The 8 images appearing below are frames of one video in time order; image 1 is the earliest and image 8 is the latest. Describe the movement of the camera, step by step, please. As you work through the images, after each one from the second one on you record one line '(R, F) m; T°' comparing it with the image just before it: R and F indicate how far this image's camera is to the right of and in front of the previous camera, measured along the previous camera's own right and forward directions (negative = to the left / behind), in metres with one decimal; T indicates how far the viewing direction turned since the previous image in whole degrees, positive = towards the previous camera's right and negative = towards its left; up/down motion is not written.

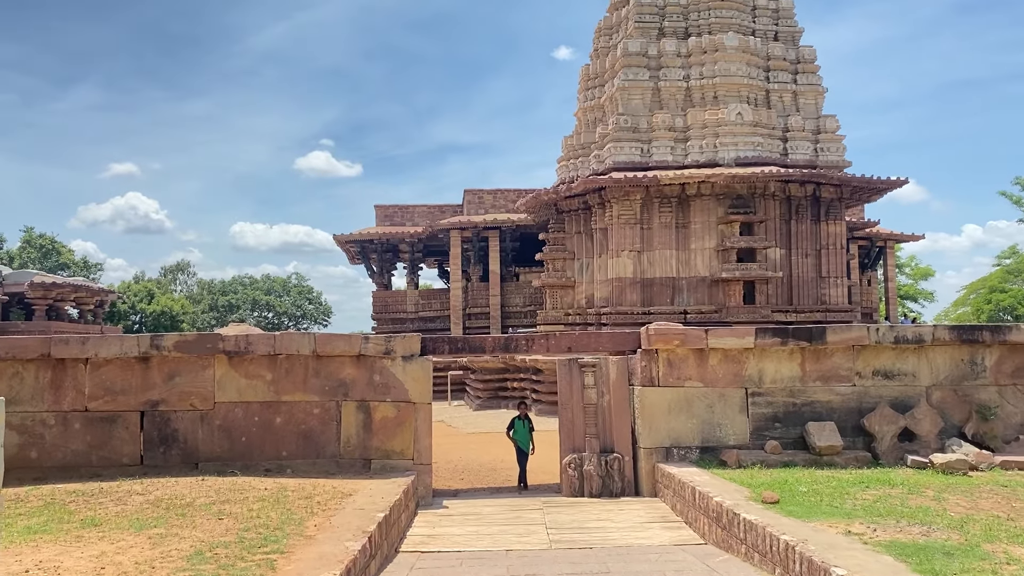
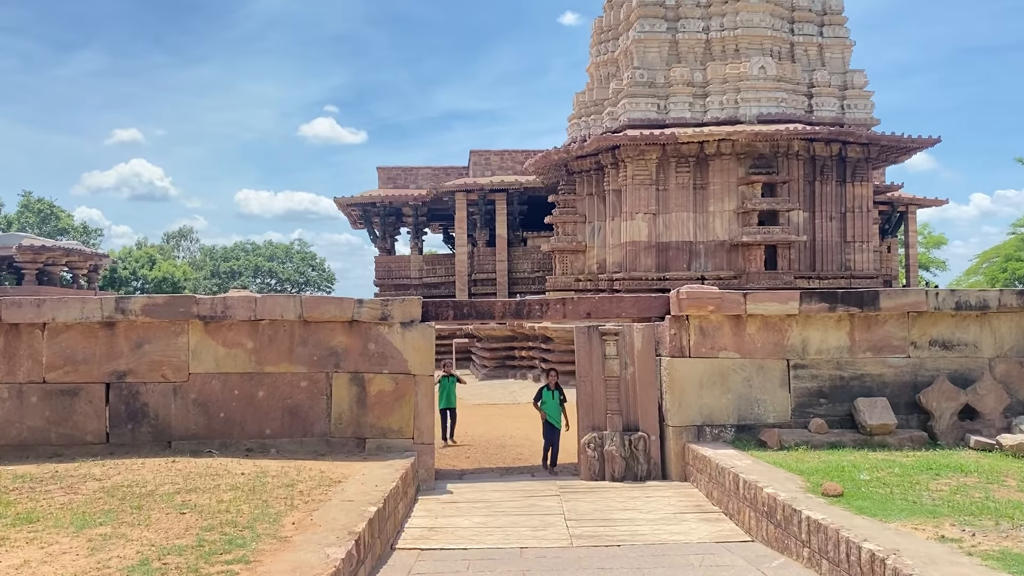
(-0.1, +1.0) m; 0°
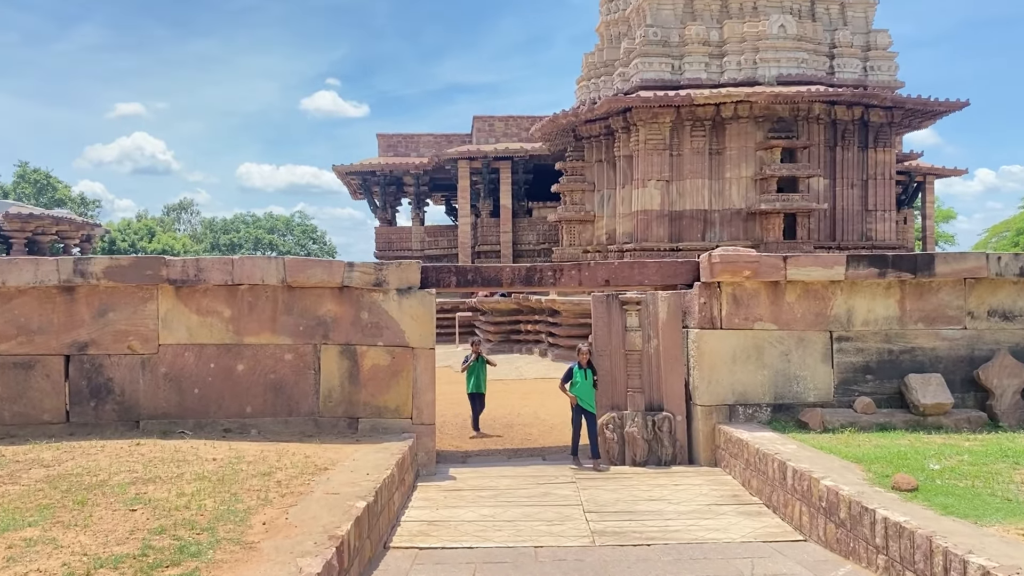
(-0.1, +0.8) m; 0°
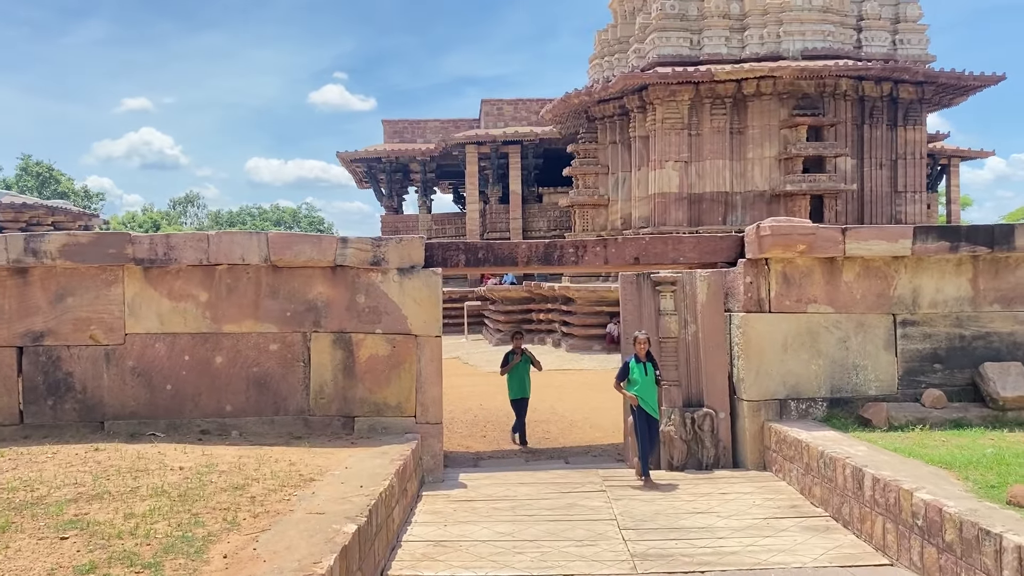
(-0.1, +0.8) m; -1°
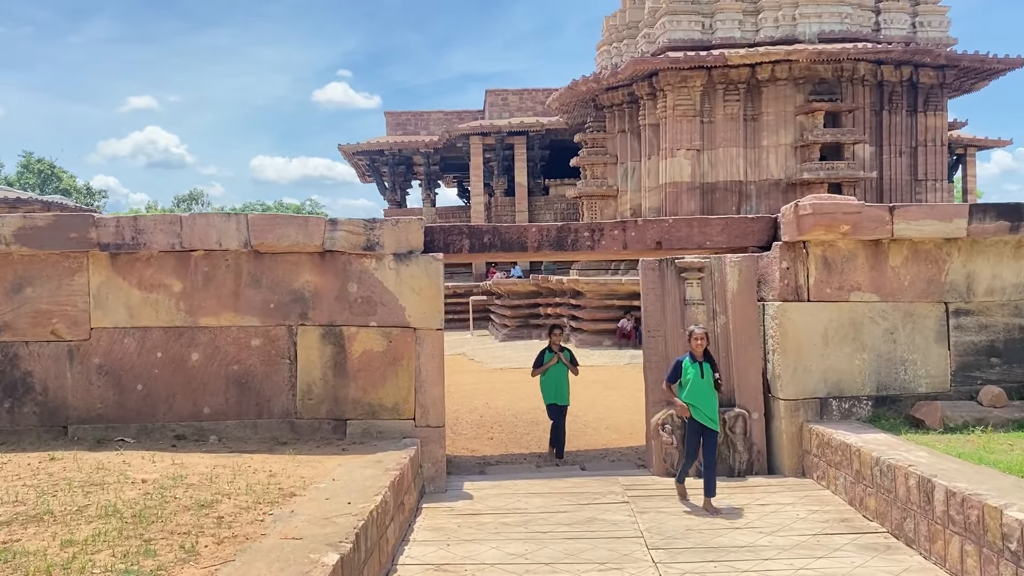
(0.0, +0.6) m; 0°
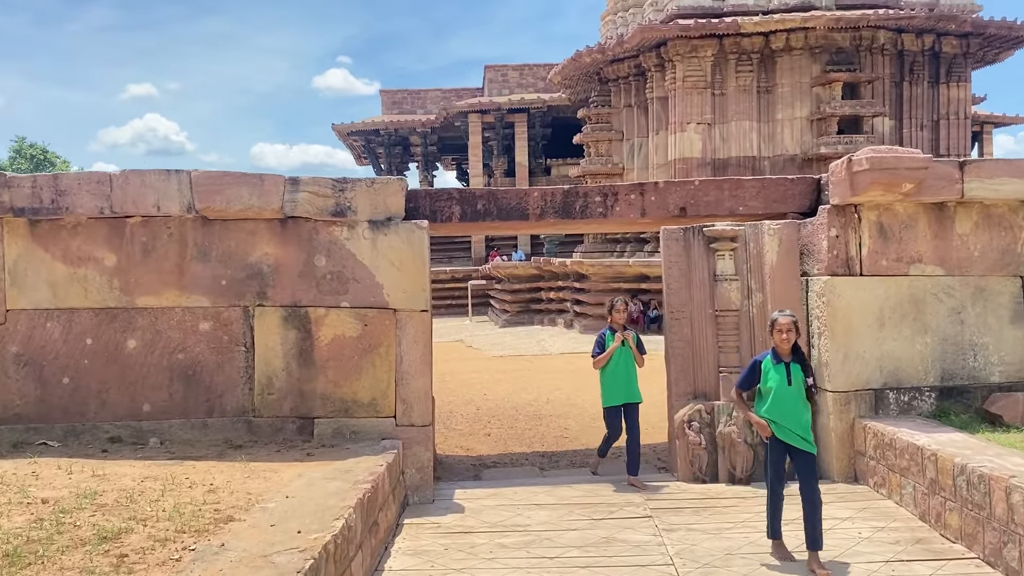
(0.0, +0.8) m; 0°
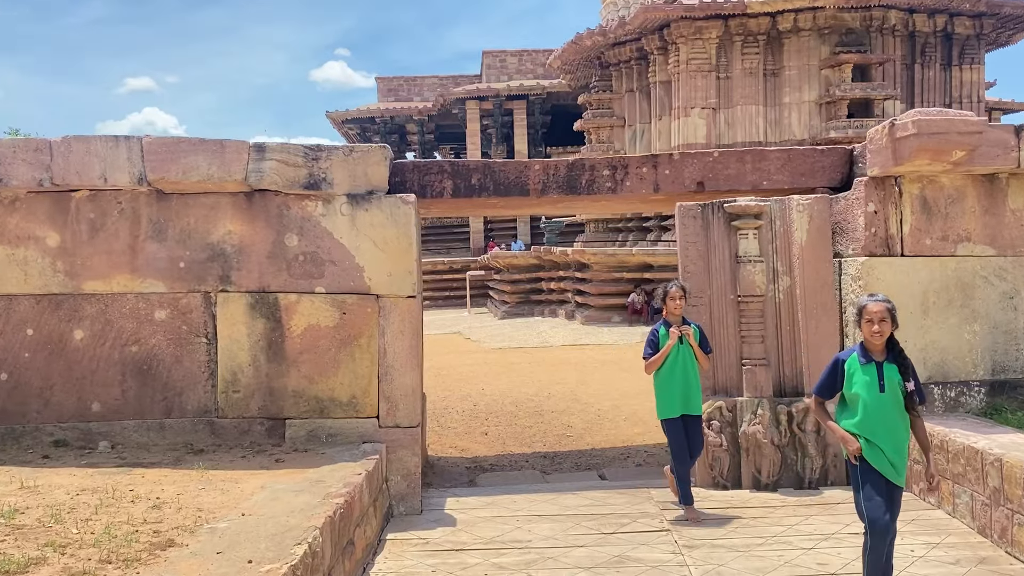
(0.0, +0.5) m; 0°
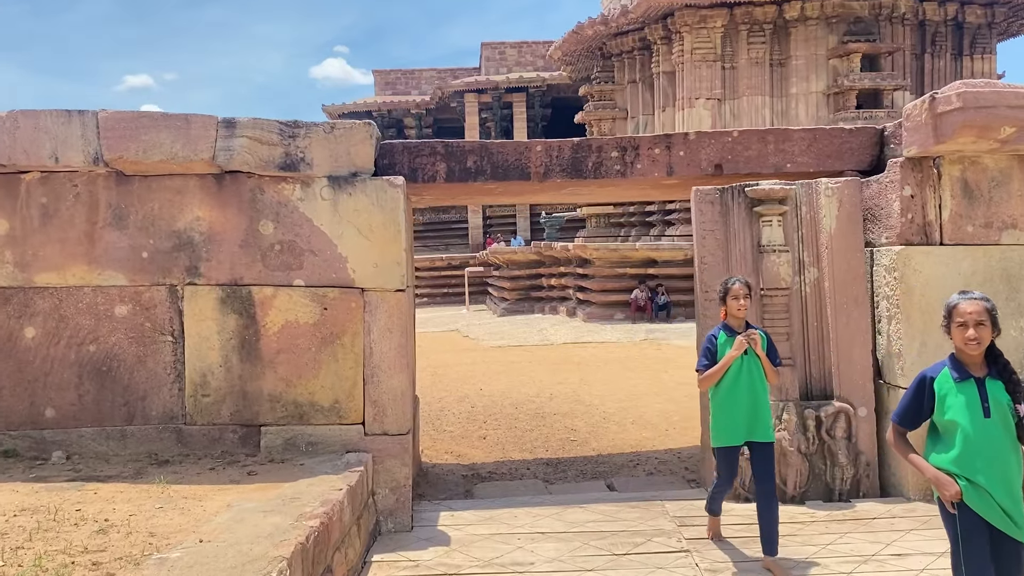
(0.0, +0.4) m; 0°
